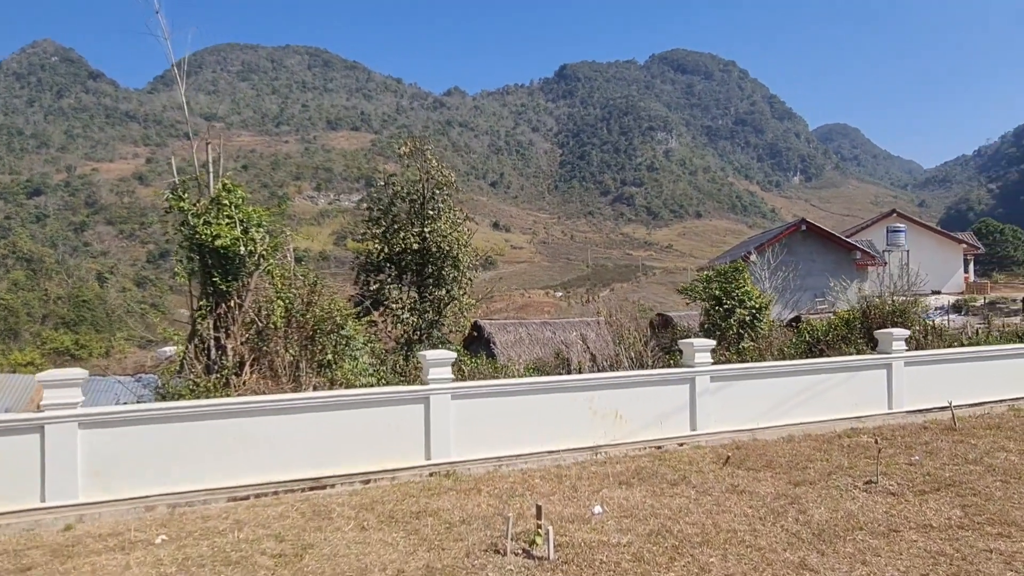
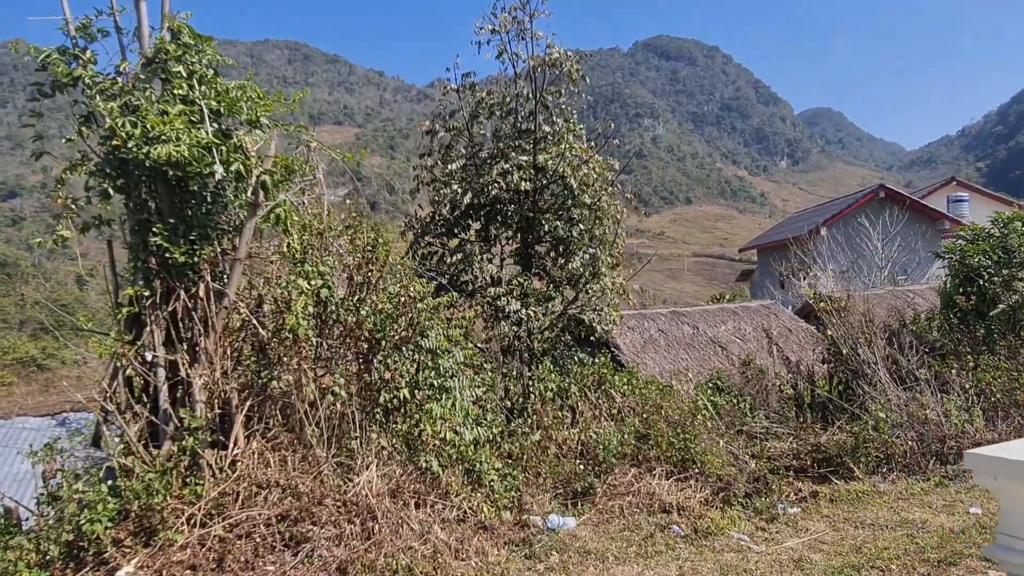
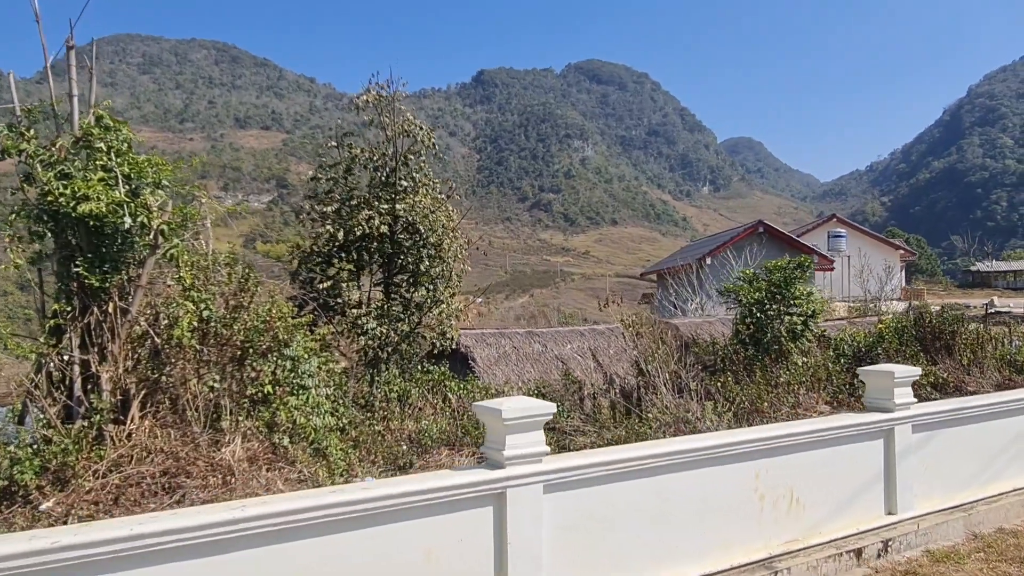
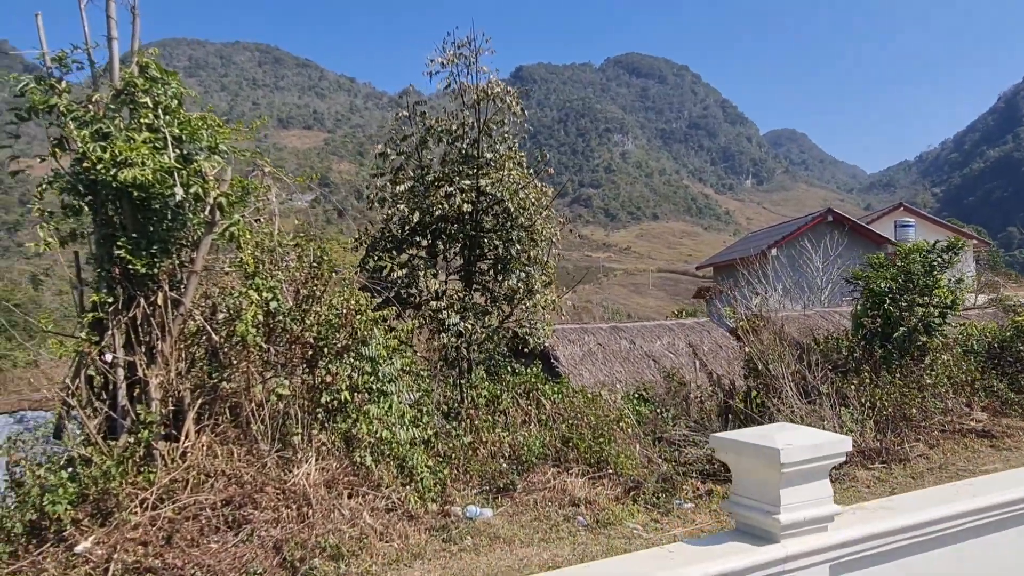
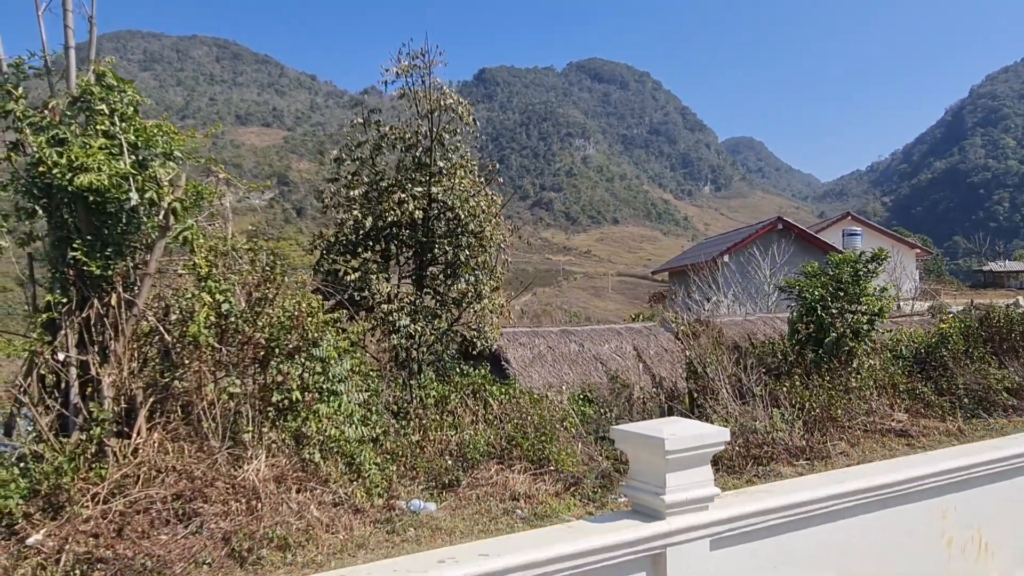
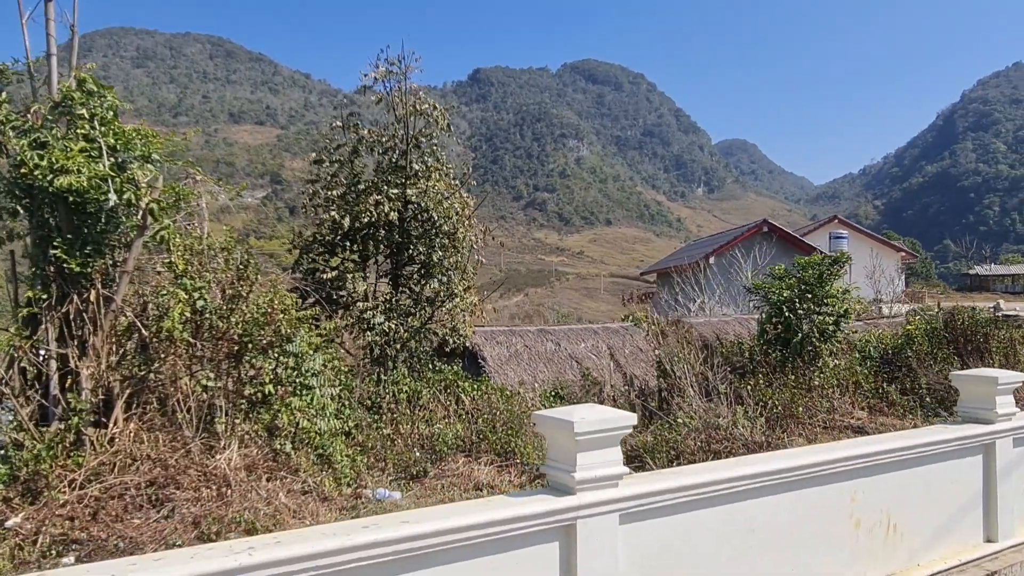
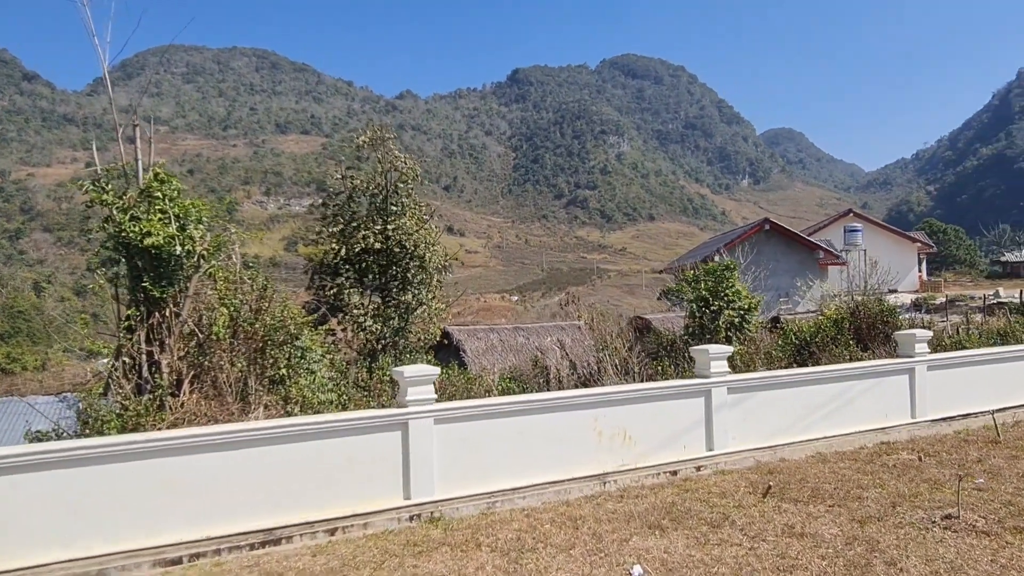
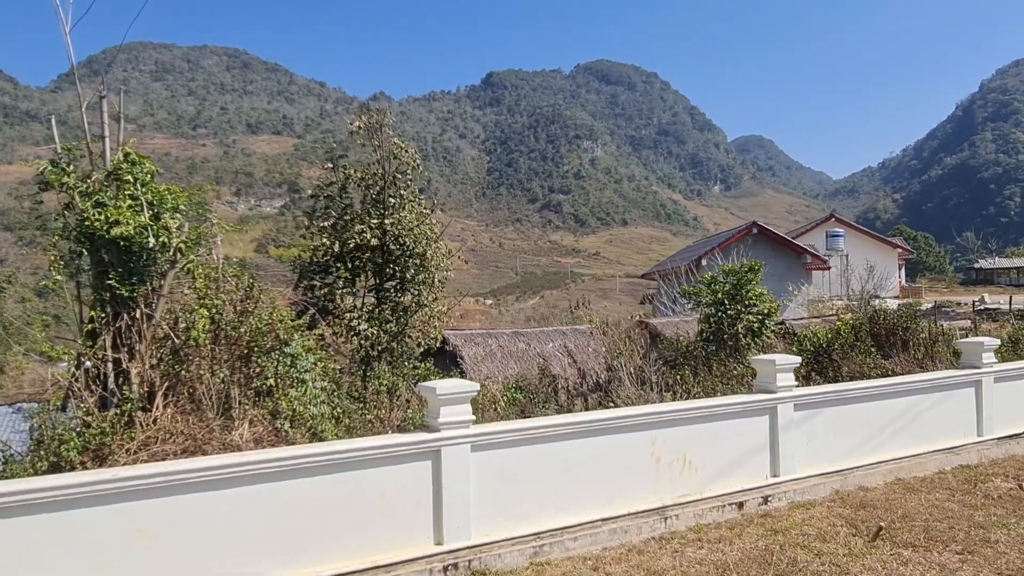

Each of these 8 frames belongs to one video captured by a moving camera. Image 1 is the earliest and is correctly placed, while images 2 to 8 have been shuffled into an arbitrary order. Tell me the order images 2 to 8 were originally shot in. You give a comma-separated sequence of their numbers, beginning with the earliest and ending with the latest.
7, 8, 3, 6, 5, 4, 2
